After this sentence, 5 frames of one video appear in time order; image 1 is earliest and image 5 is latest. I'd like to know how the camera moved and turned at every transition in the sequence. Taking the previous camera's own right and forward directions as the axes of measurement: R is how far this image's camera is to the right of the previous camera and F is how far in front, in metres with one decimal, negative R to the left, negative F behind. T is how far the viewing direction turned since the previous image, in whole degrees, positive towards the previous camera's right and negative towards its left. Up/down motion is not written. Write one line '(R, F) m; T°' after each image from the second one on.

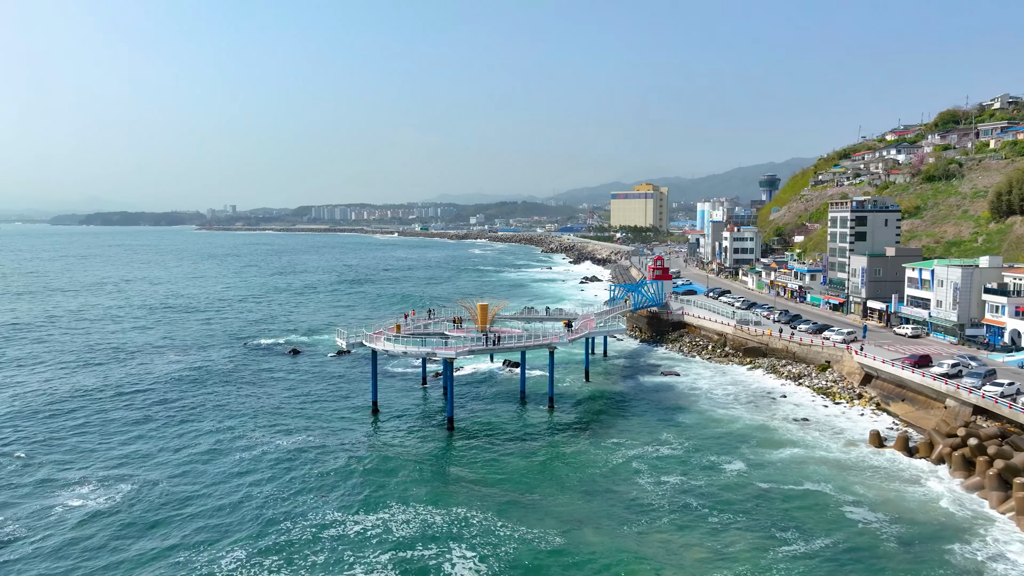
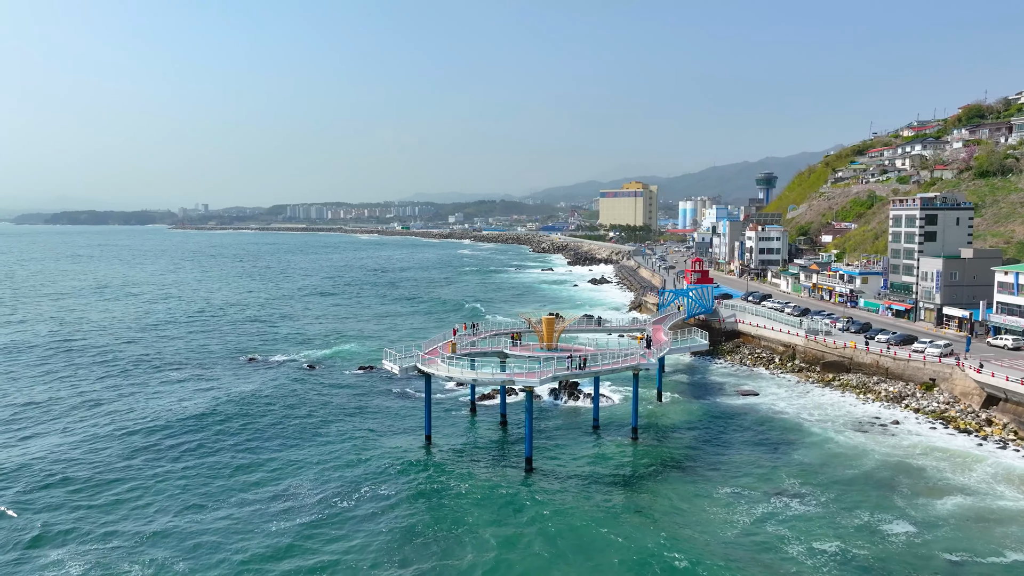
(-4.7, +6.3) m; +2°
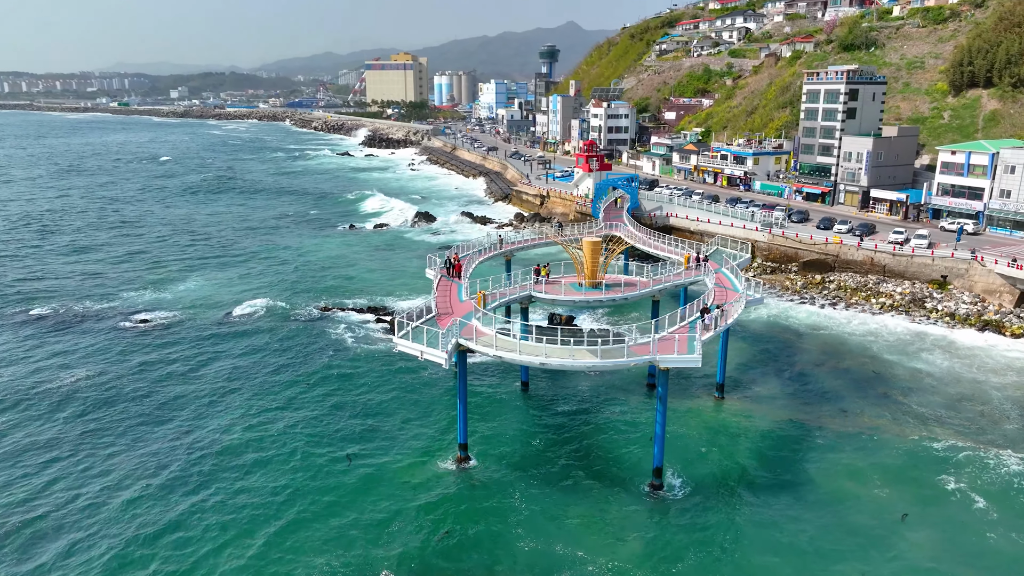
(-9.0, +13.8) m; +20°
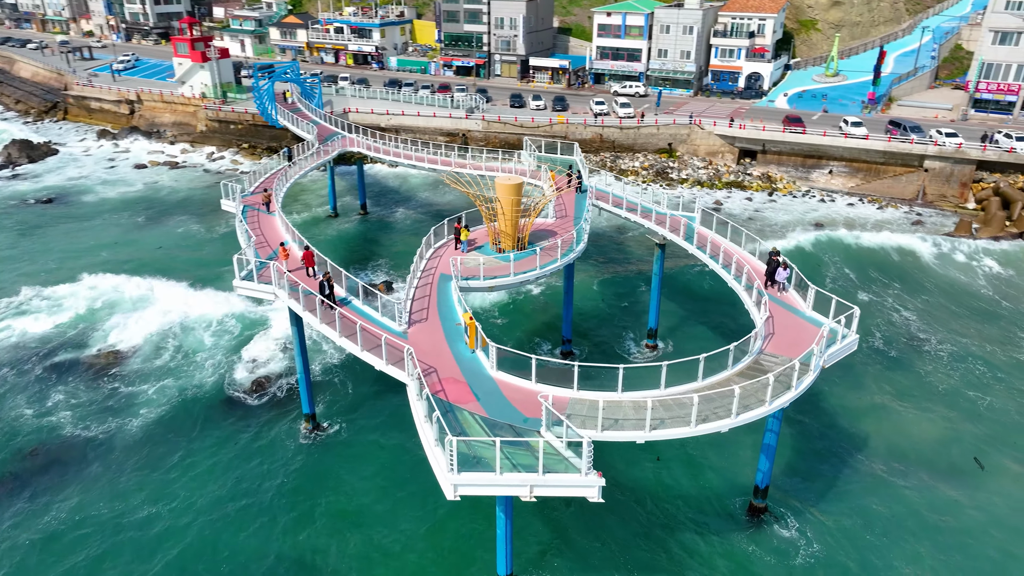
(-7.1, +11.5) m; +36°
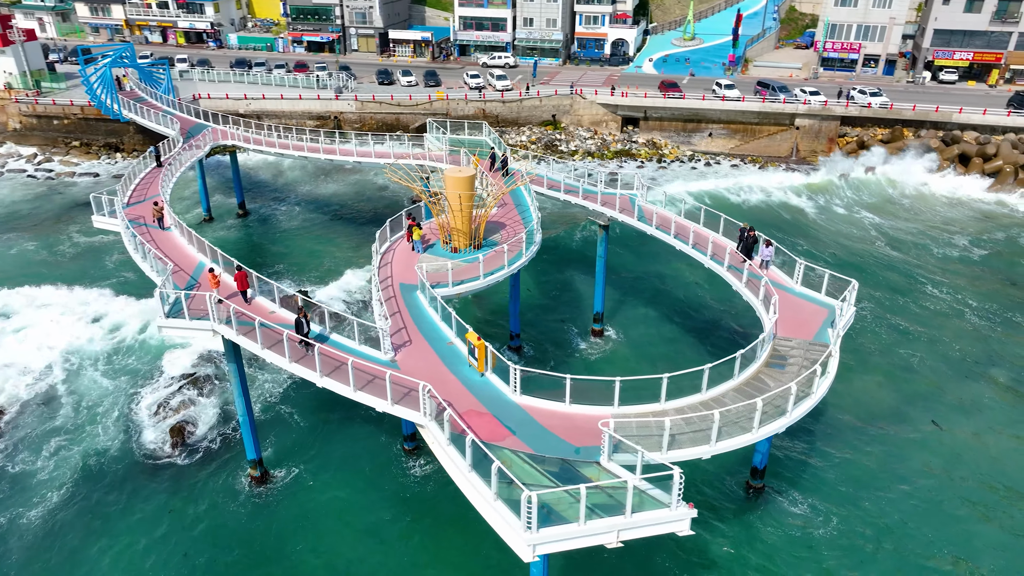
(-2.4, +1.7) m; +12°
